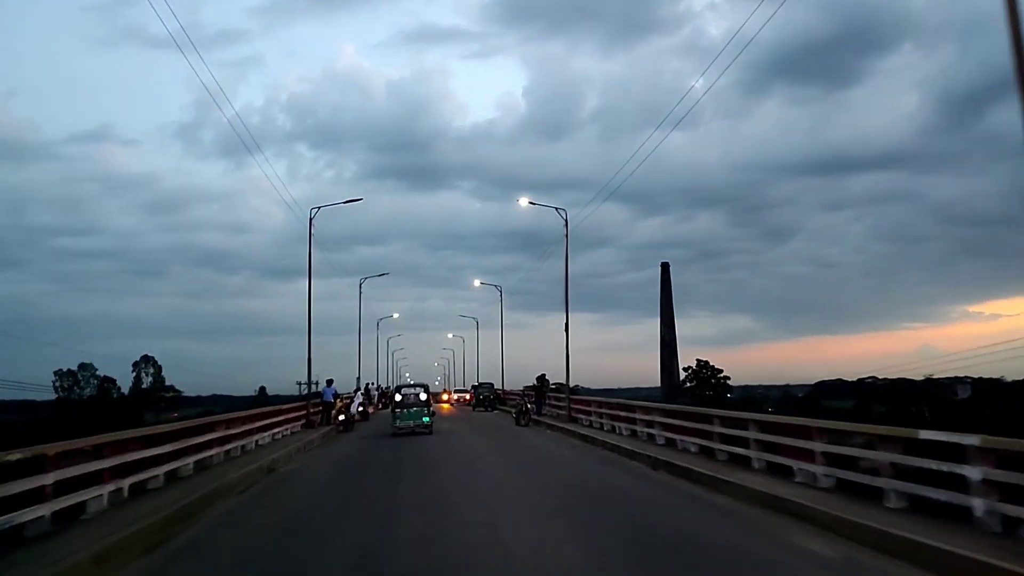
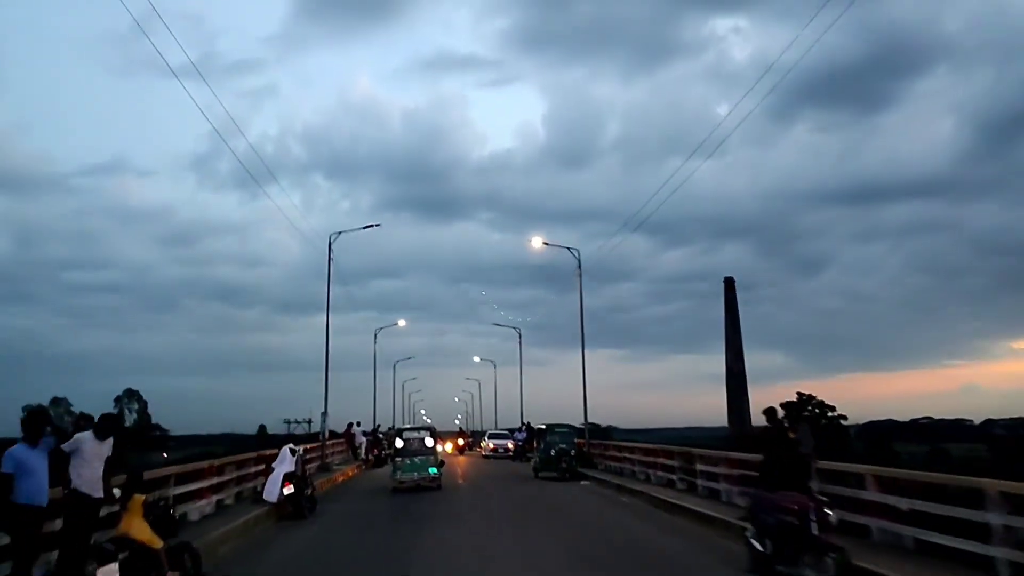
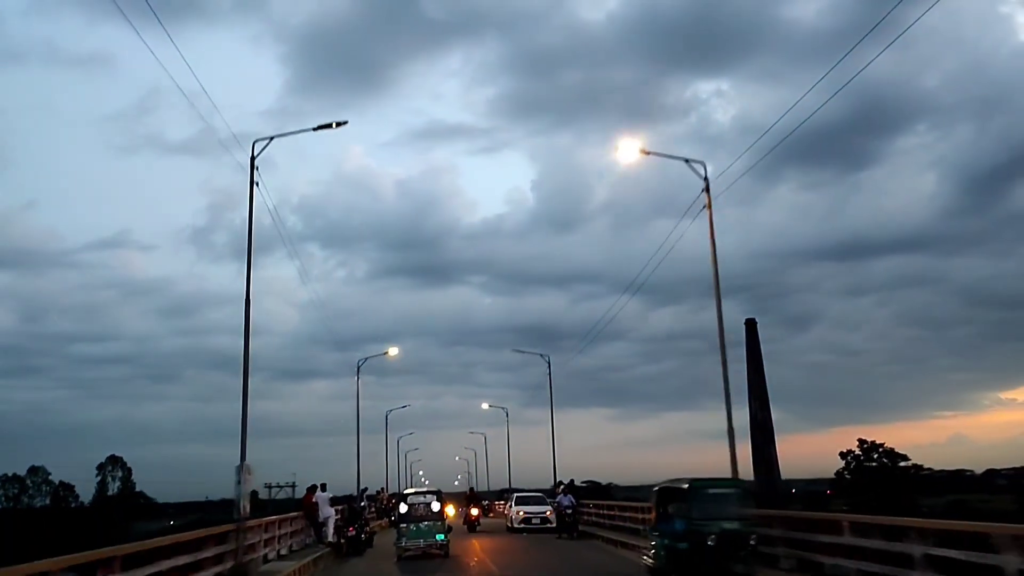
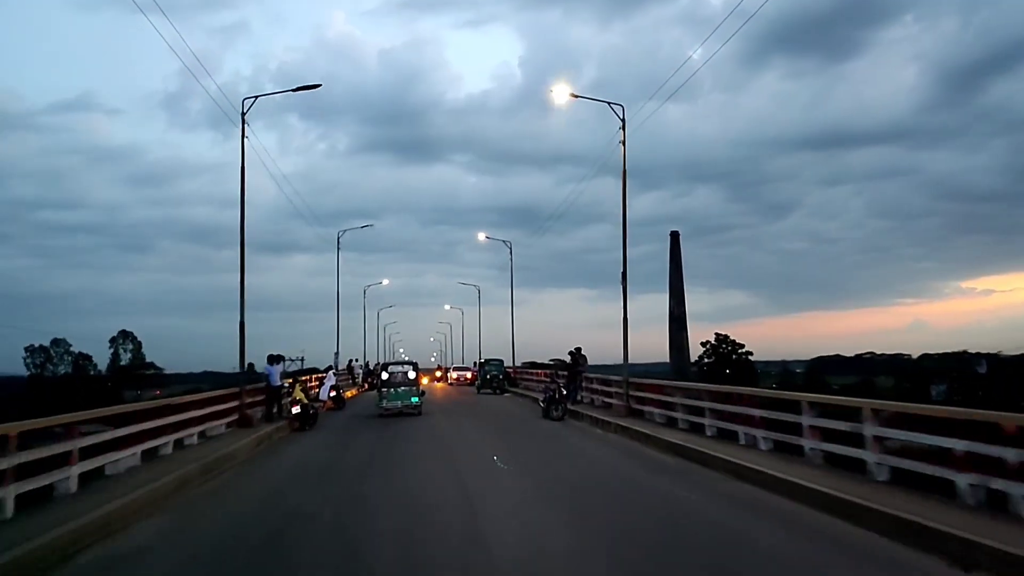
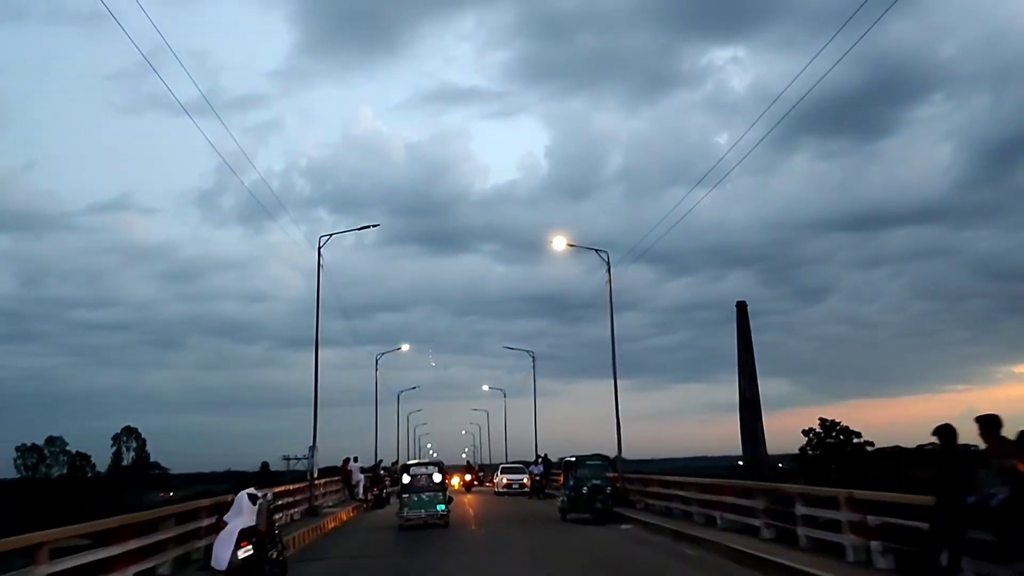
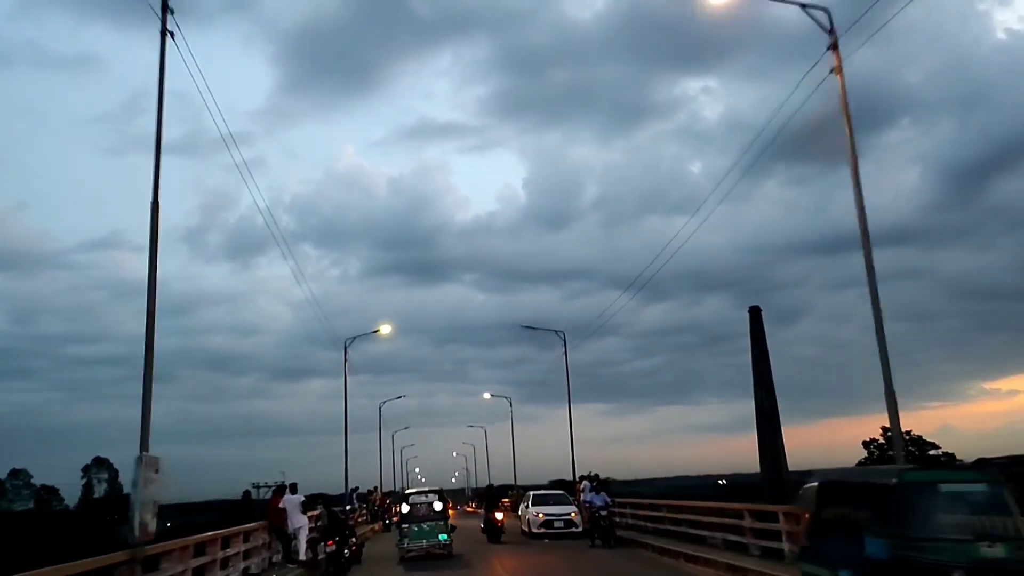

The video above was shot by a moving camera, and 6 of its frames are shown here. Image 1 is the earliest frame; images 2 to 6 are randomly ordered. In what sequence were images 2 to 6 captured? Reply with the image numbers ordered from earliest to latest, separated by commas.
4, 2, 5, 3, 6
